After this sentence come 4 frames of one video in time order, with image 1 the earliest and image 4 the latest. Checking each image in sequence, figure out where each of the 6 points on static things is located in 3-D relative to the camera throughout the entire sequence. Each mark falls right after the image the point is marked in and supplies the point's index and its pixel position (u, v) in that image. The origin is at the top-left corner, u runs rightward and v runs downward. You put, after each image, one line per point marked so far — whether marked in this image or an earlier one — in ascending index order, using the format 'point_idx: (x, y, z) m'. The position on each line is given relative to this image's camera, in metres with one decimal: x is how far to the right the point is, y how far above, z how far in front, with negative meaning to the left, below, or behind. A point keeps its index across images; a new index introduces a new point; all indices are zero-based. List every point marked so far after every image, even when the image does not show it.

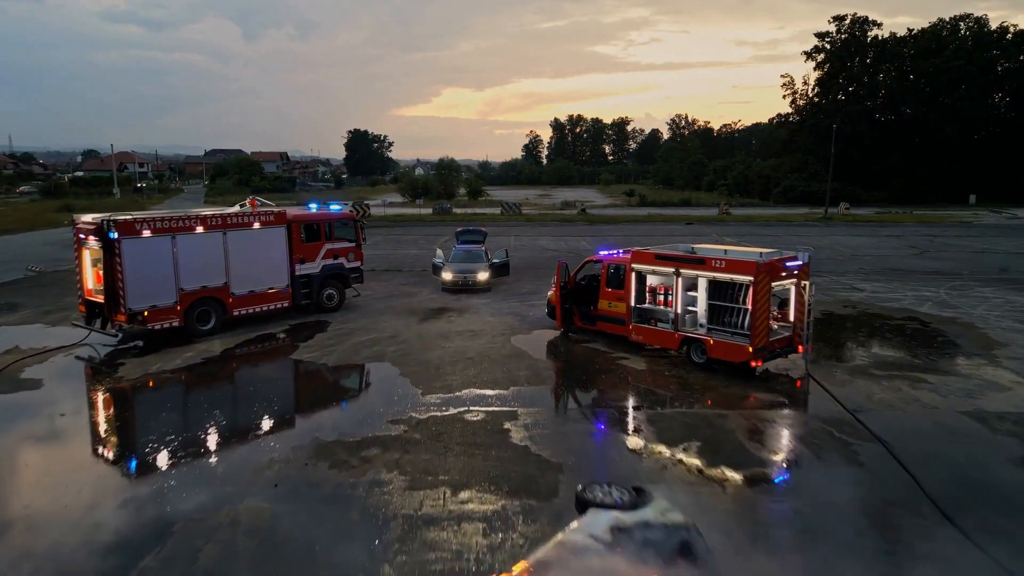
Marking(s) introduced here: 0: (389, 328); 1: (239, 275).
0: (-2.5, -0.8, +14.8) m
1: (-5.4, +0.2, +14.3) m
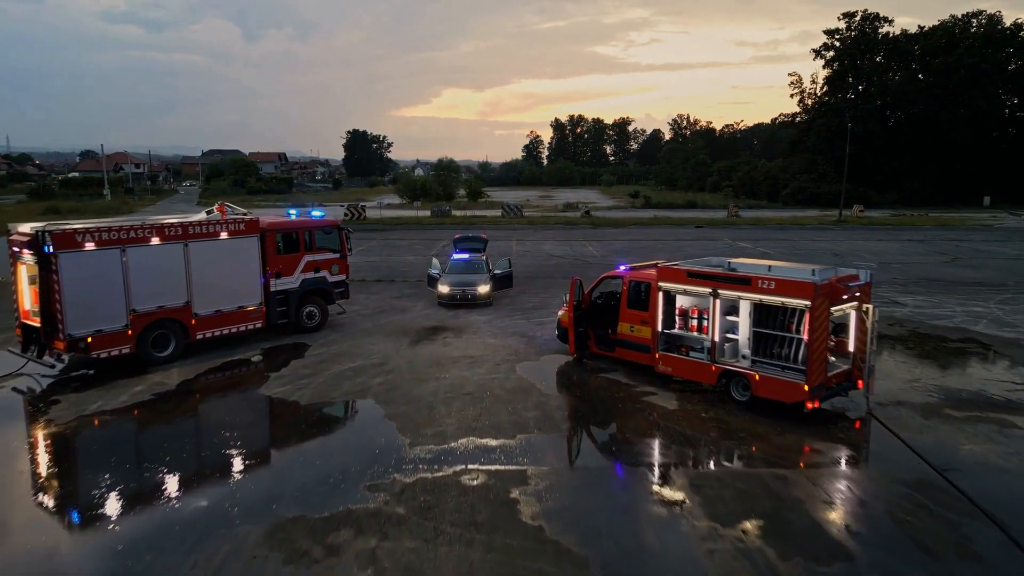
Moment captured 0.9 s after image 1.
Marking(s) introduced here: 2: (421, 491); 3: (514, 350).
0: (-2.4, -1.2, +12.9) m
1: (-5.3, -0.1, +12.4) m
2: (-0.9, -2.1, +7.4) m
3: (0.0, -1.1, +13.0) m
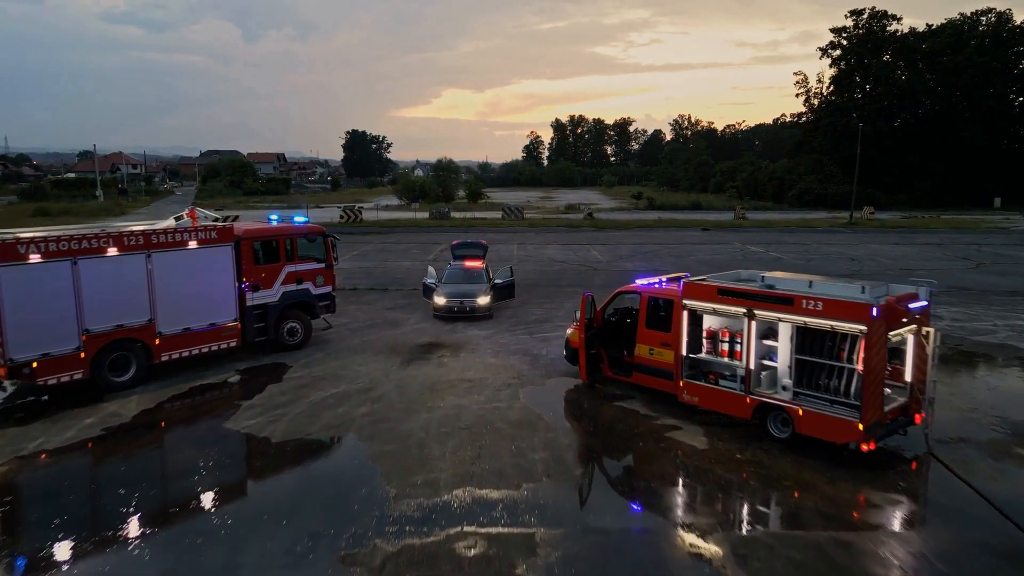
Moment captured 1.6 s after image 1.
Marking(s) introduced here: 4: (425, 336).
0: (-2.4, -1.4, +11.6) m
1: (-5.3, -0.3, +11.1) m
2: (-0.9, -2.3, +6.0) m
3: (+0.1, -1.4, +11.7) m
4: (-1.7, -0.9, +14.2) m
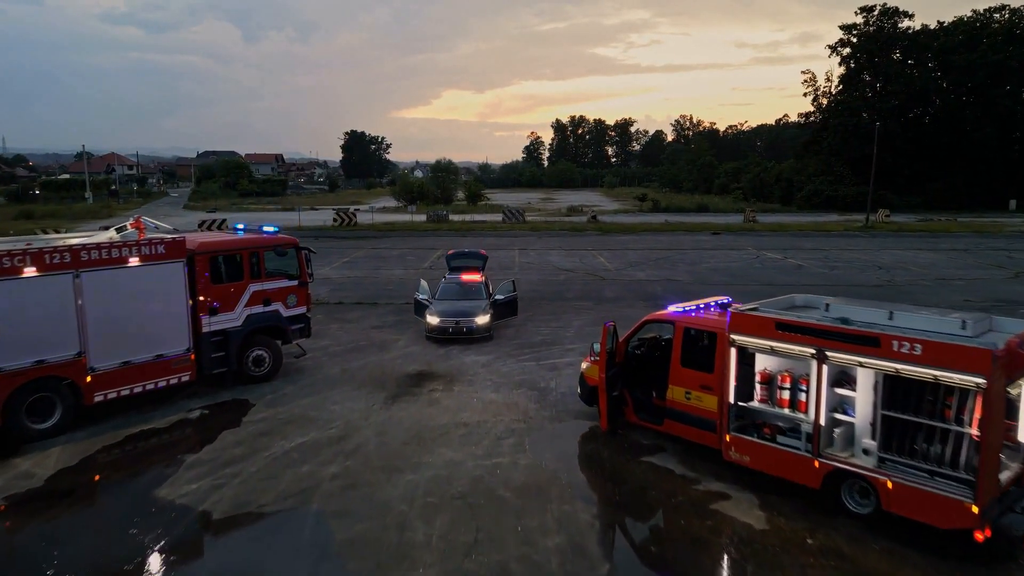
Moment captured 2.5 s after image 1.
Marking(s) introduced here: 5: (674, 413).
0: (-2.3, -1.7, +9.7) m
1: (-5.2, -0.7, +9.2) m
2: (-0.8, -2.6, +4.2) m
3: (+0.1, -1.7, +9.8) m
4: (-1.7, -1.3, +12.4) m
5: (+1.9, -1.4, +8.2) m
